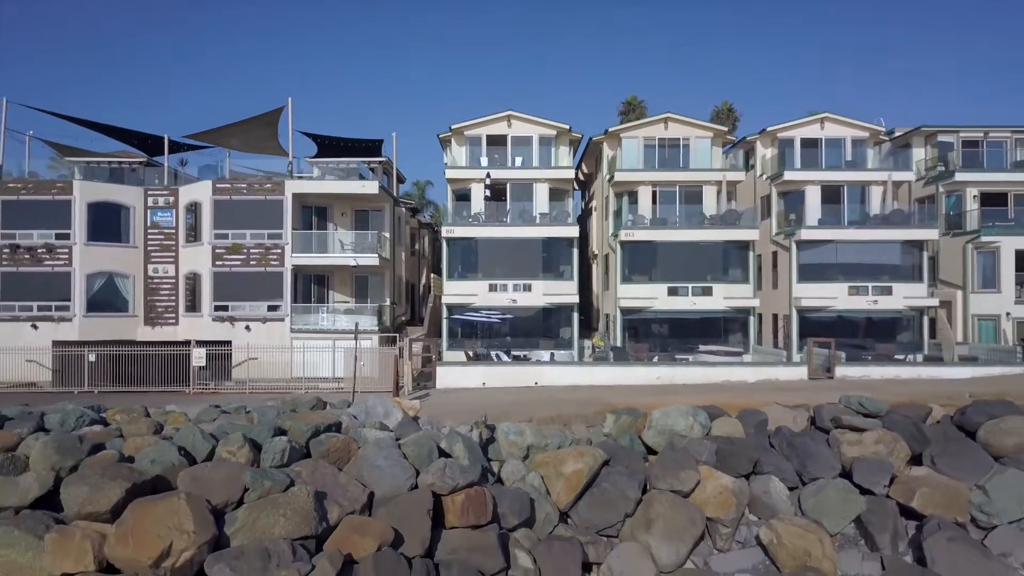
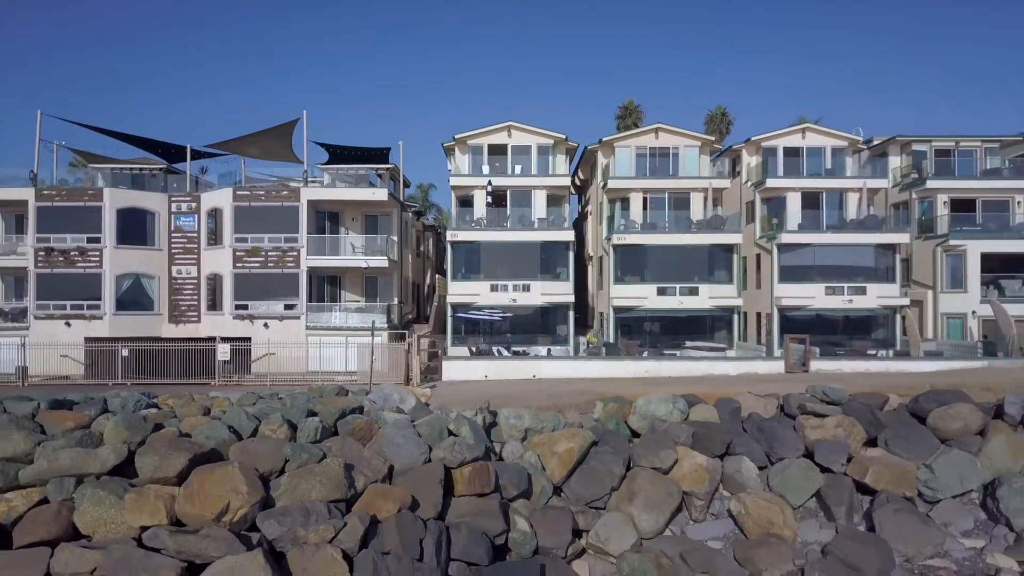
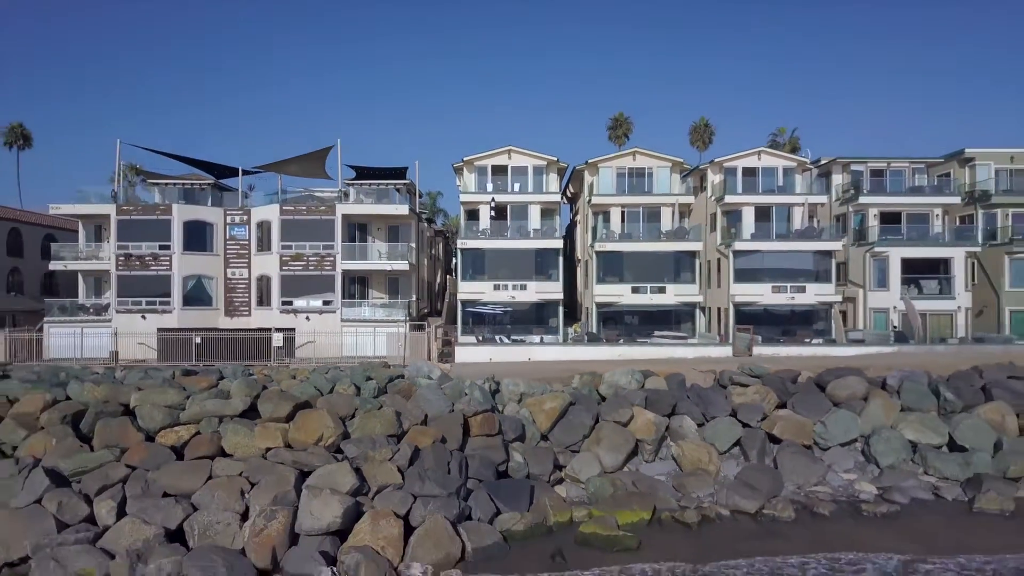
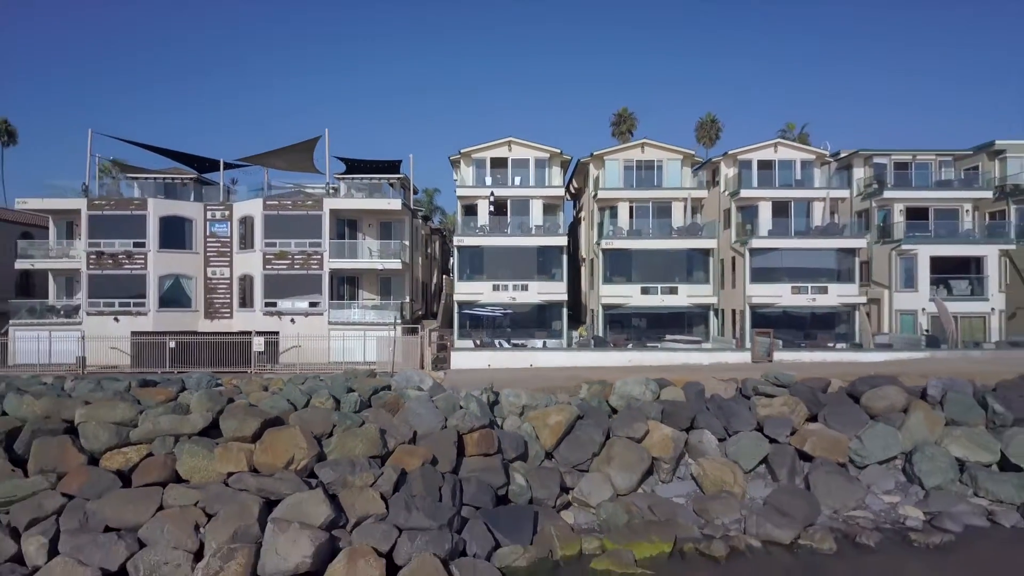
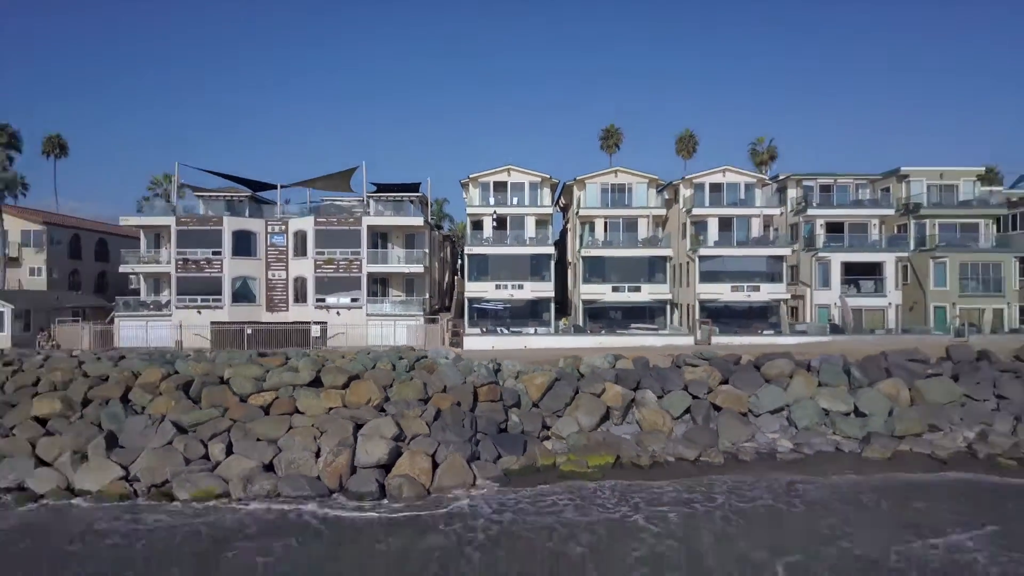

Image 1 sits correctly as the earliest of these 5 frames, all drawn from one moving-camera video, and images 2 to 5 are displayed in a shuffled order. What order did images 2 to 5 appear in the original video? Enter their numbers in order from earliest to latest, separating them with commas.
2, 4, 3, 5
